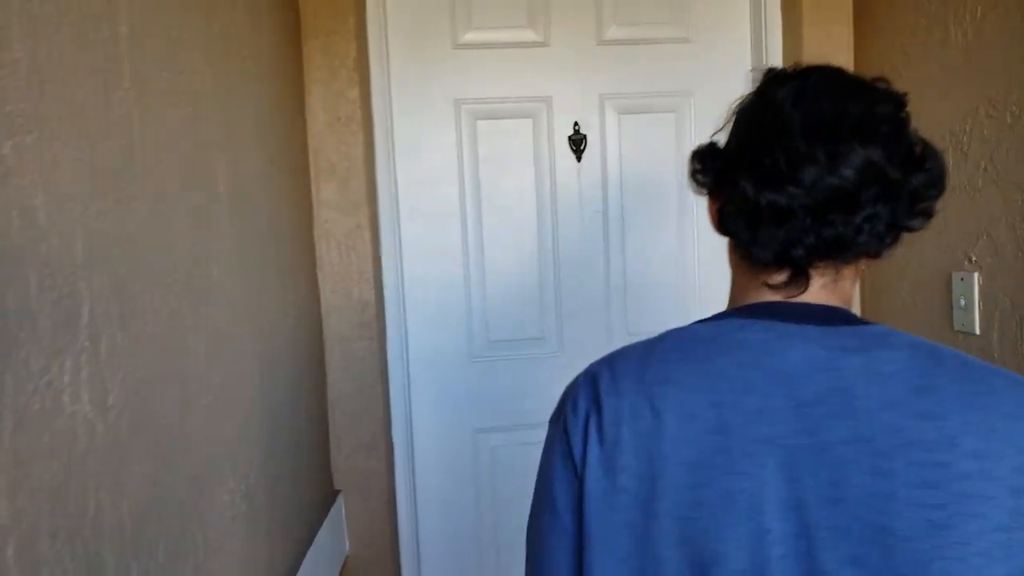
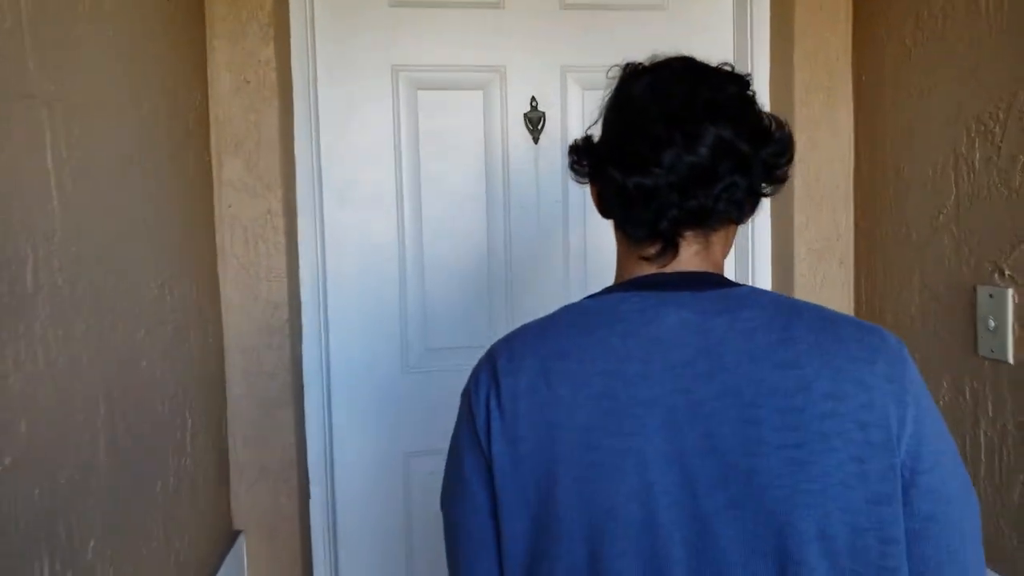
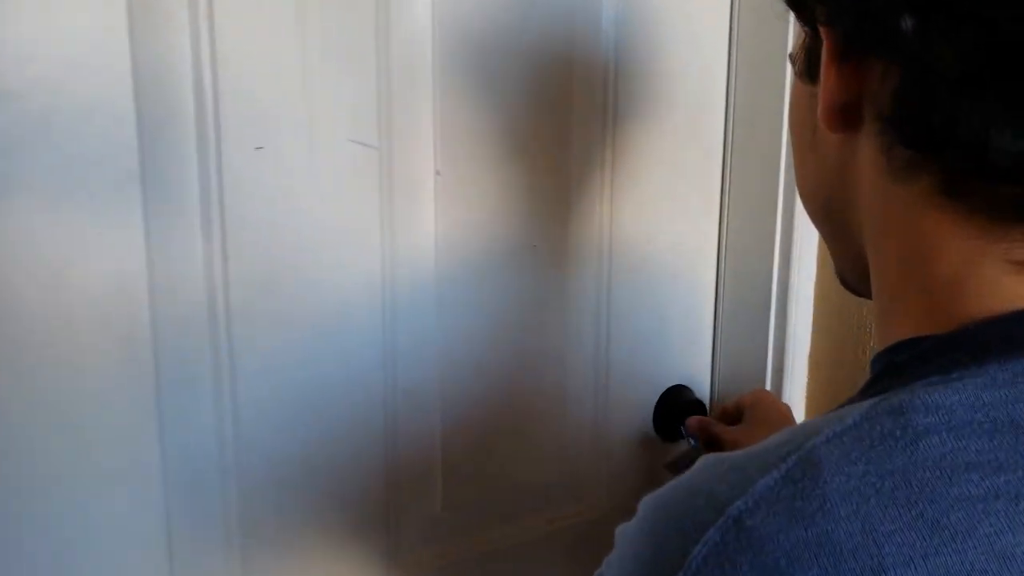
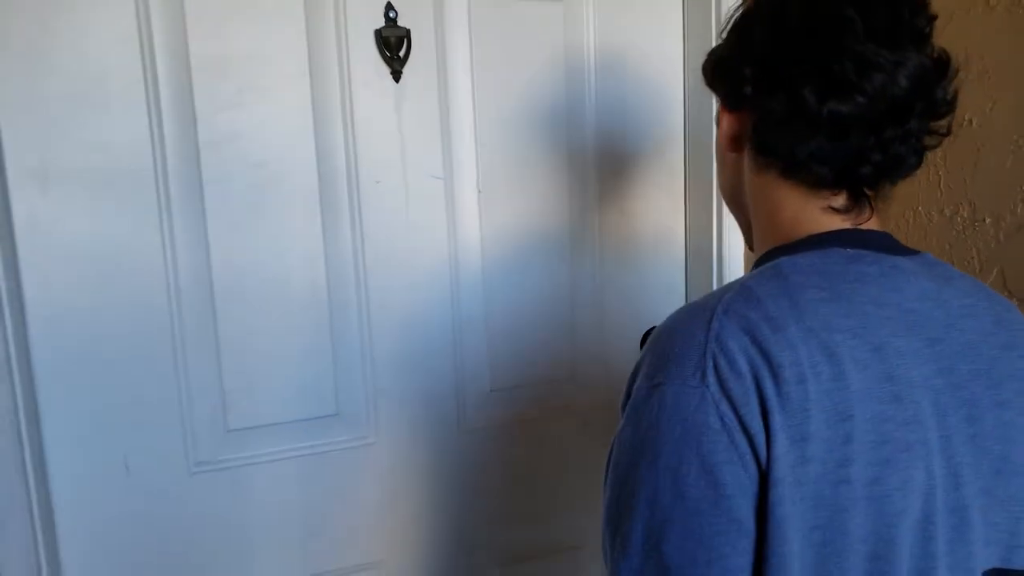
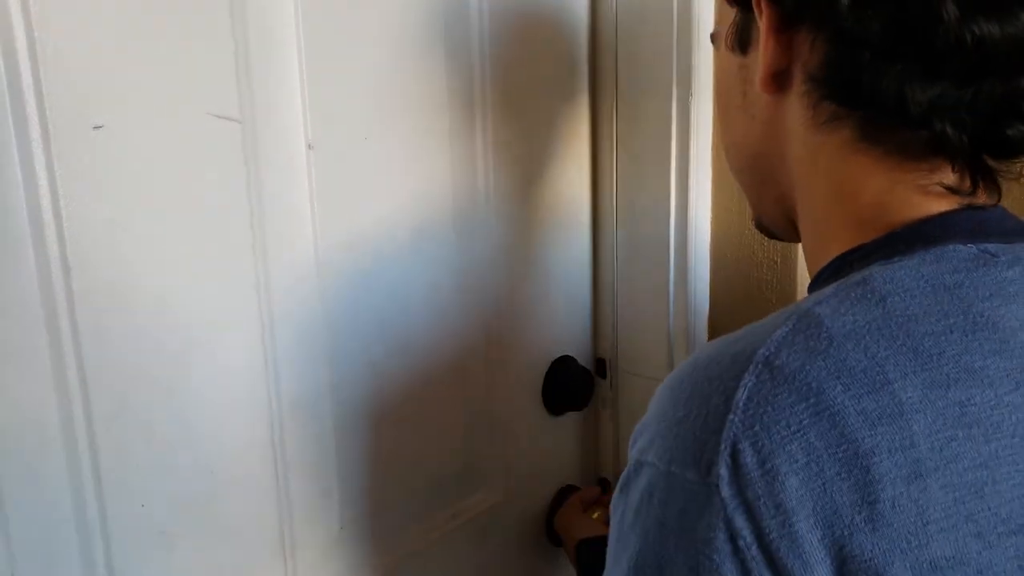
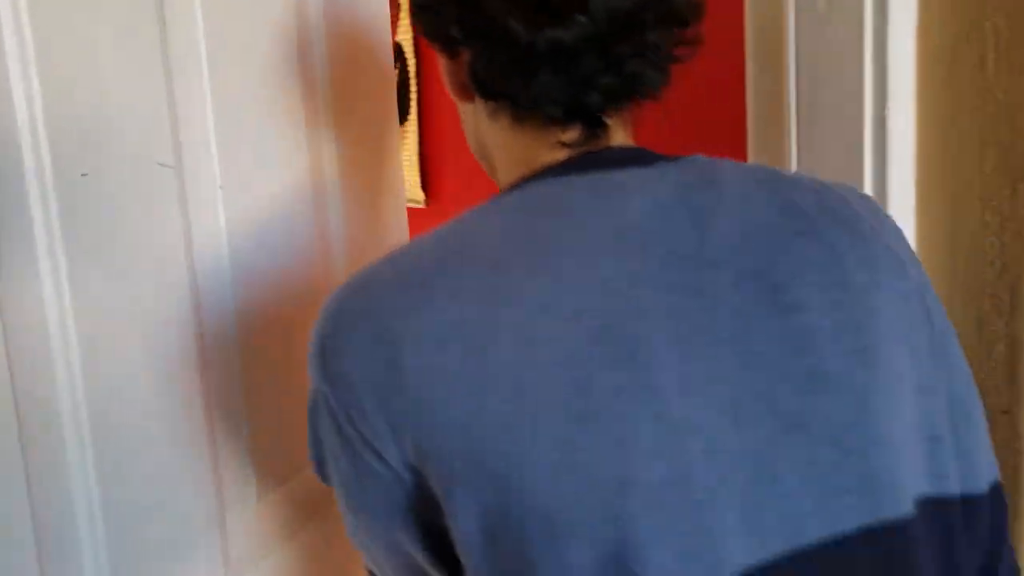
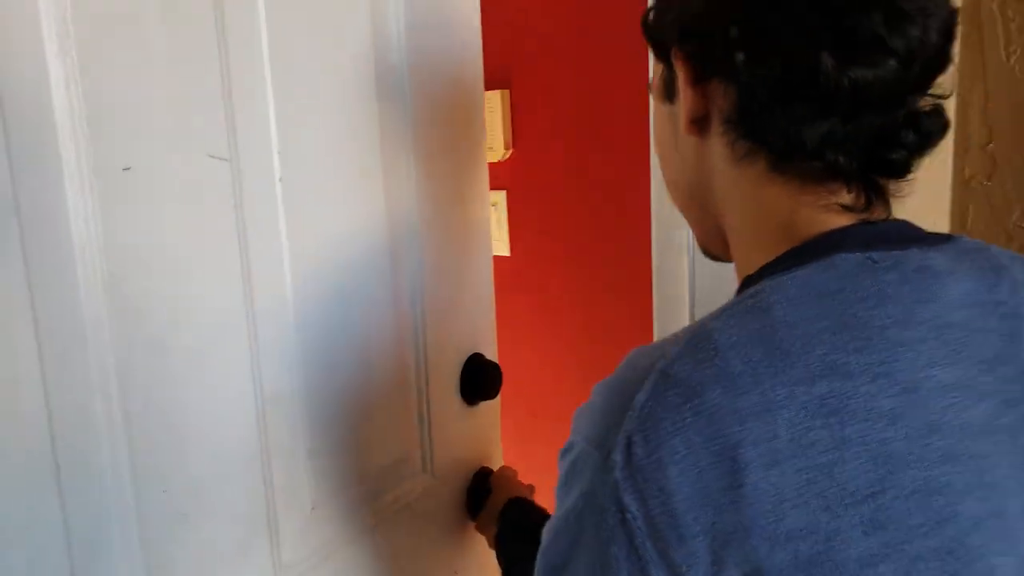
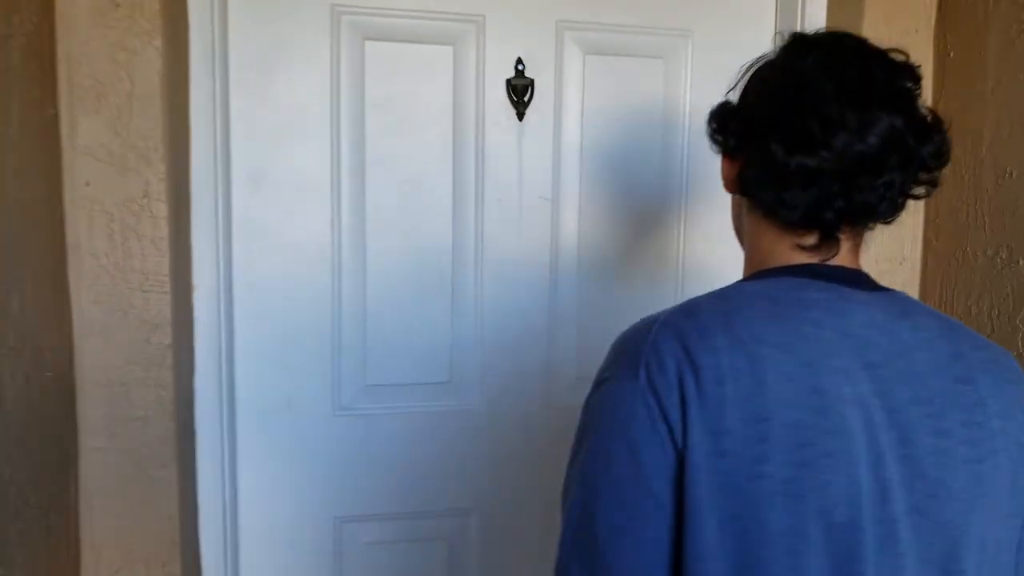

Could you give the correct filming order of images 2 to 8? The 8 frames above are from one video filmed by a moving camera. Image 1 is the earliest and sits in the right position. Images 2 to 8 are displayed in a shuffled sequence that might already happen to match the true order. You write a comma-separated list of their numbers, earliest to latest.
2, 8, 4, 3, 5, 7, 6
